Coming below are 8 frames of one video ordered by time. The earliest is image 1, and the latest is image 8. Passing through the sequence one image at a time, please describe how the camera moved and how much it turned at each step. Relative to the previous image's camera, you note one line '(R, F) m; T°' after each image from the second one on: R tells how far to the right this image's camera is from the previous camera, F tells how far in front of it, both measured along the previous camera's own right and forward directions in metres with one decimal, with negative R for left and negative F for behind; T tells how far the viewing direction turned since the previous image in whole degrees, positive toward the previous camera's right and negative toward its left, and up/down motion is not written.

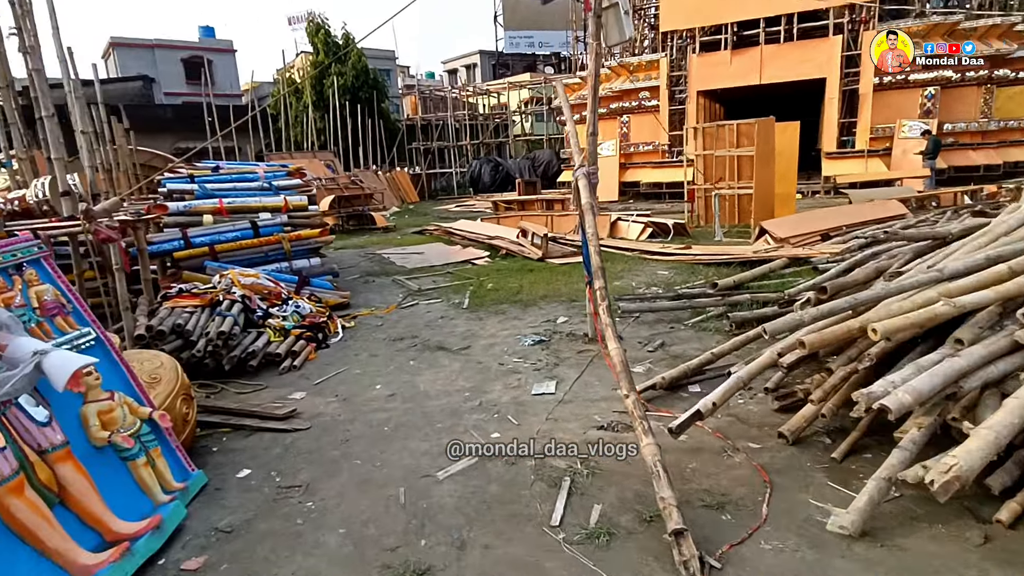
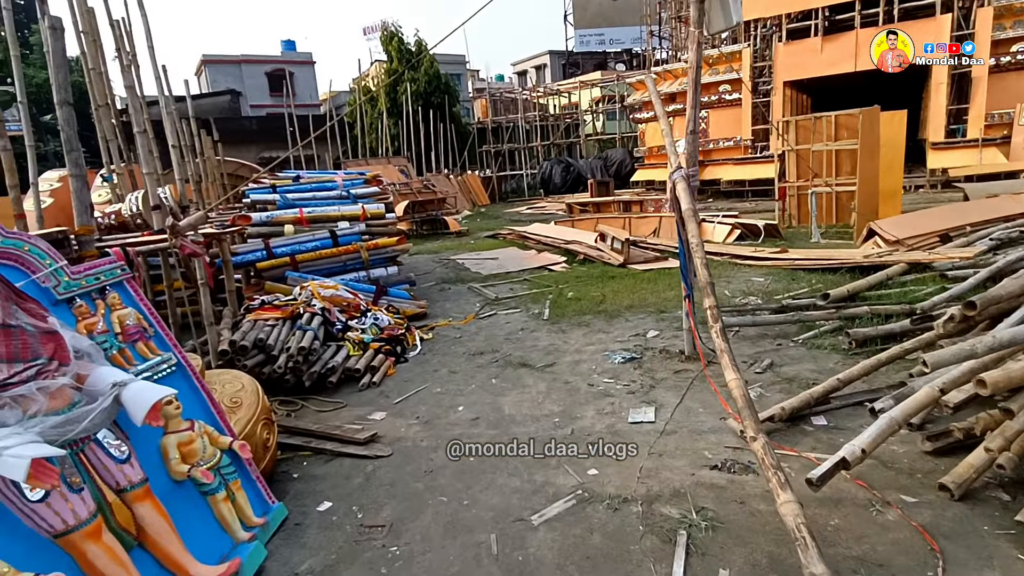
(-0.2, +0.3) m; -7°
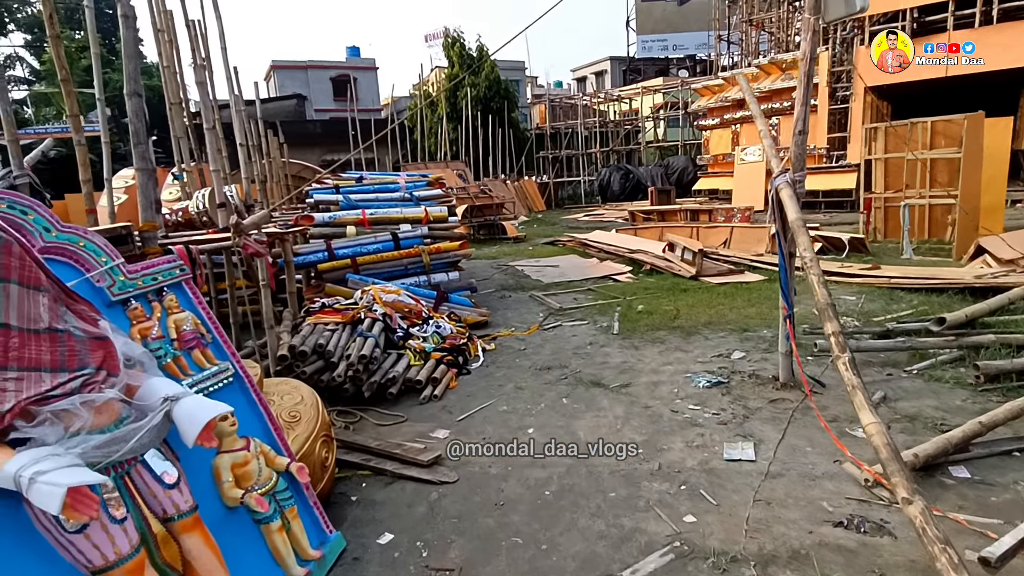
(-0.2, +0.4) m; -5°
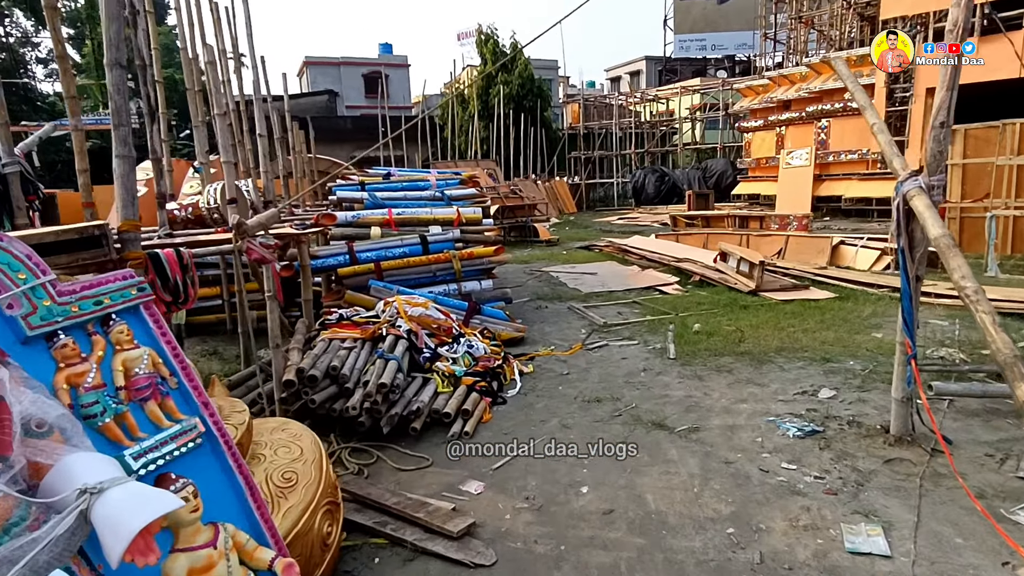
(-0.2, +0.8) m; -2°
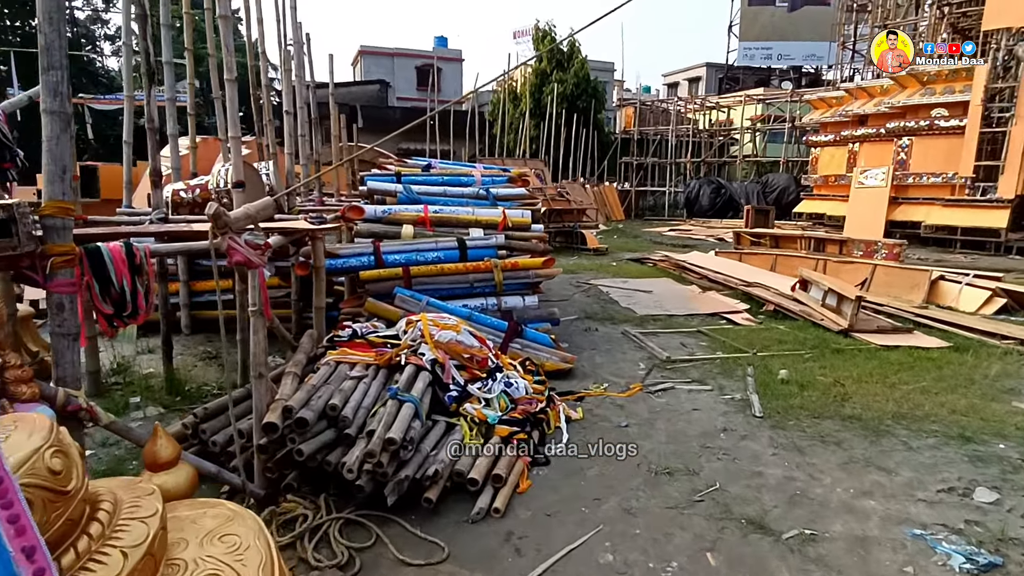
(-0.1, +1.0) m; -4°
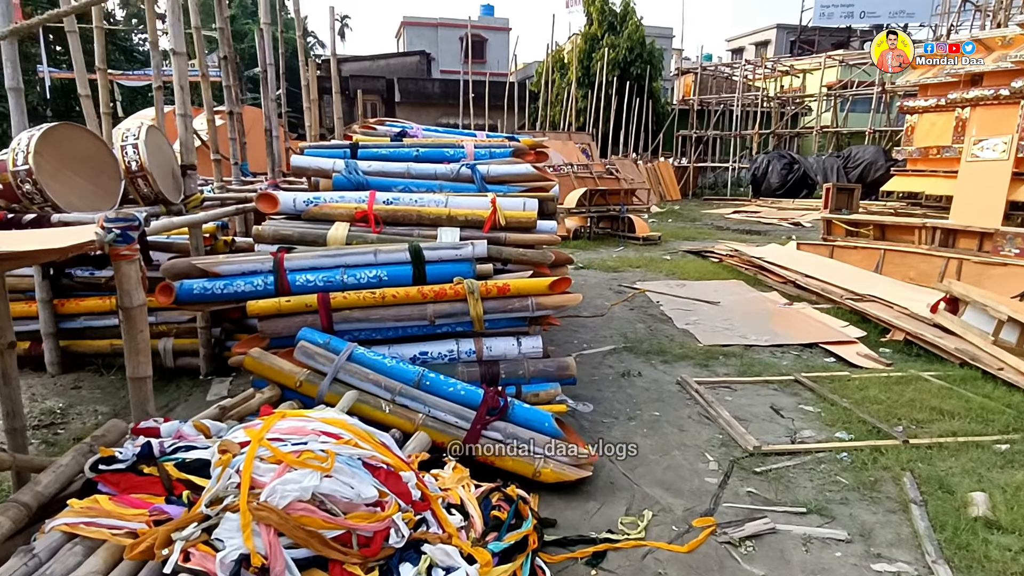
(+0.4, +2.2) m; -5°
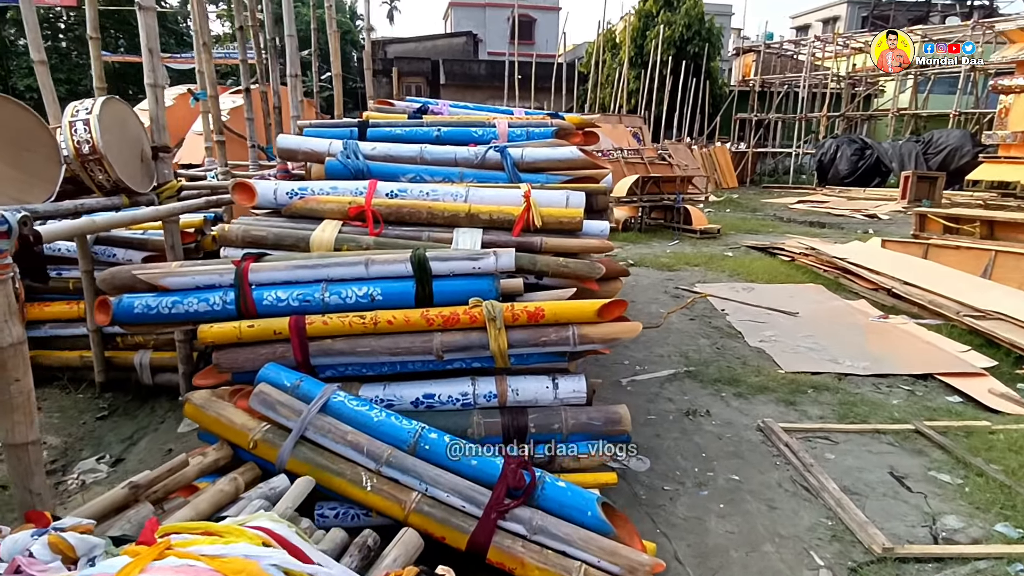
(0.0, +0.9) m; -4°
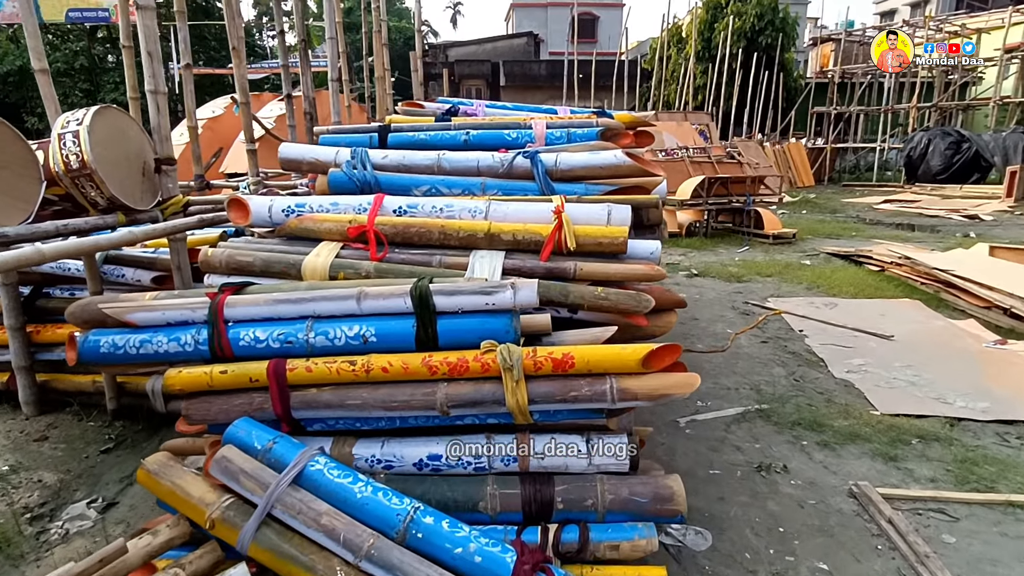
(+0.1, +0.5) m; -6°
